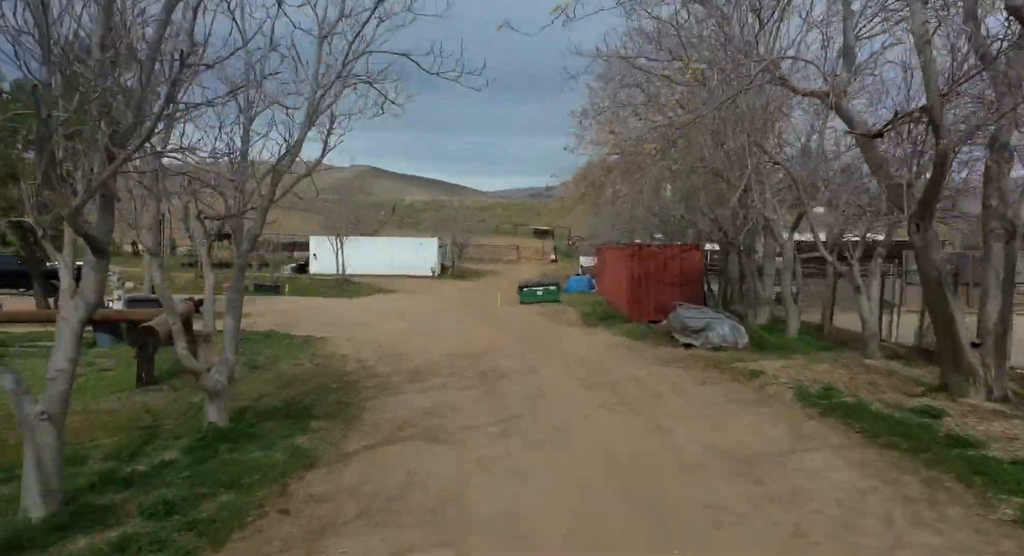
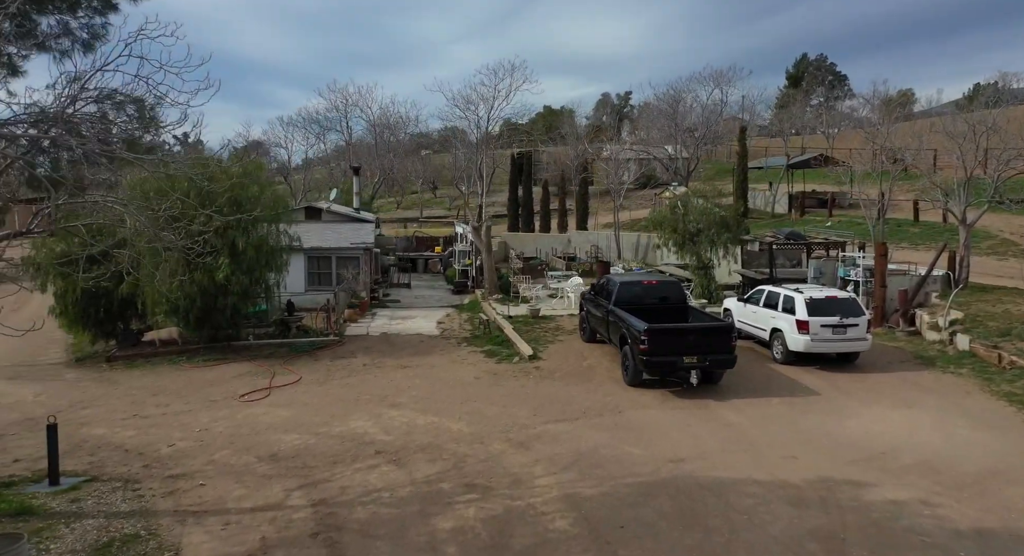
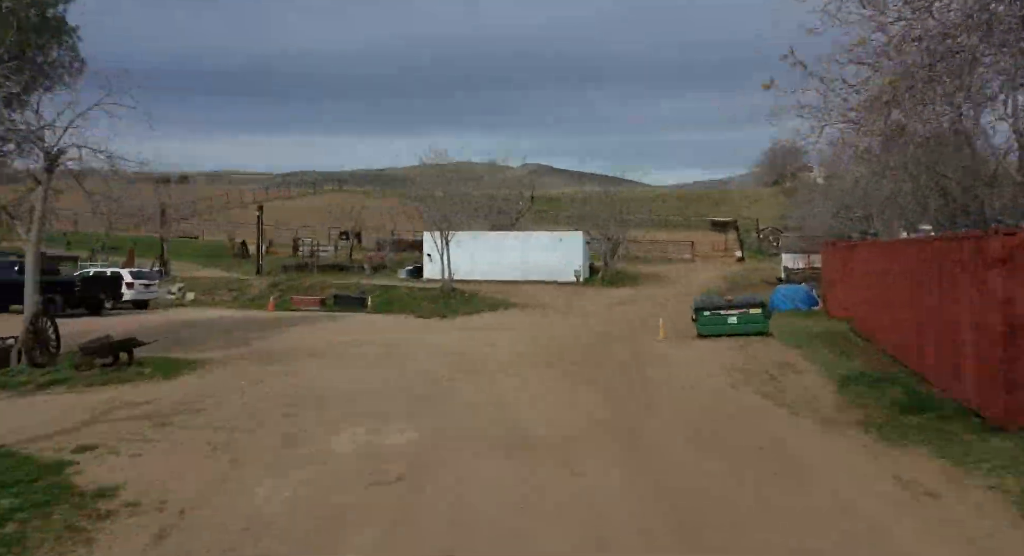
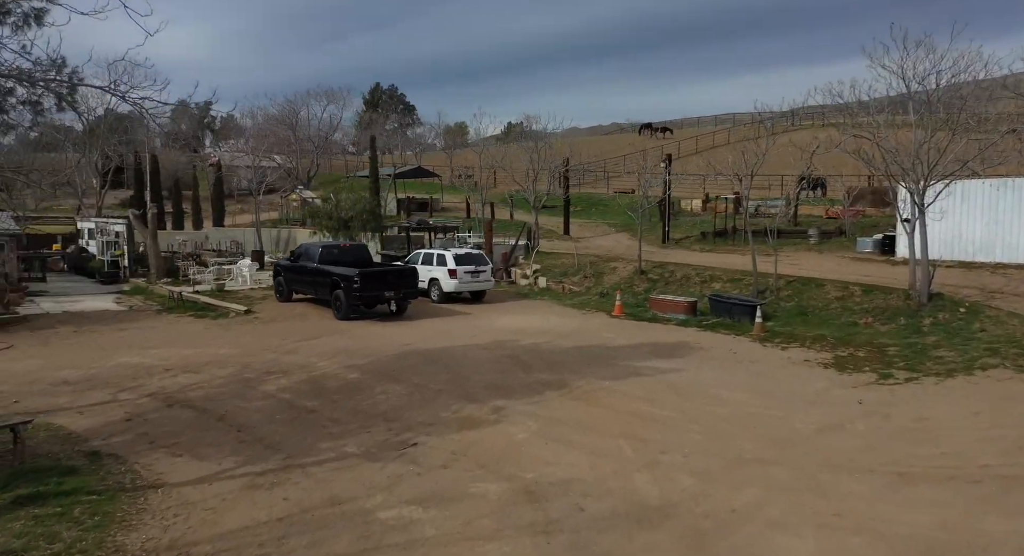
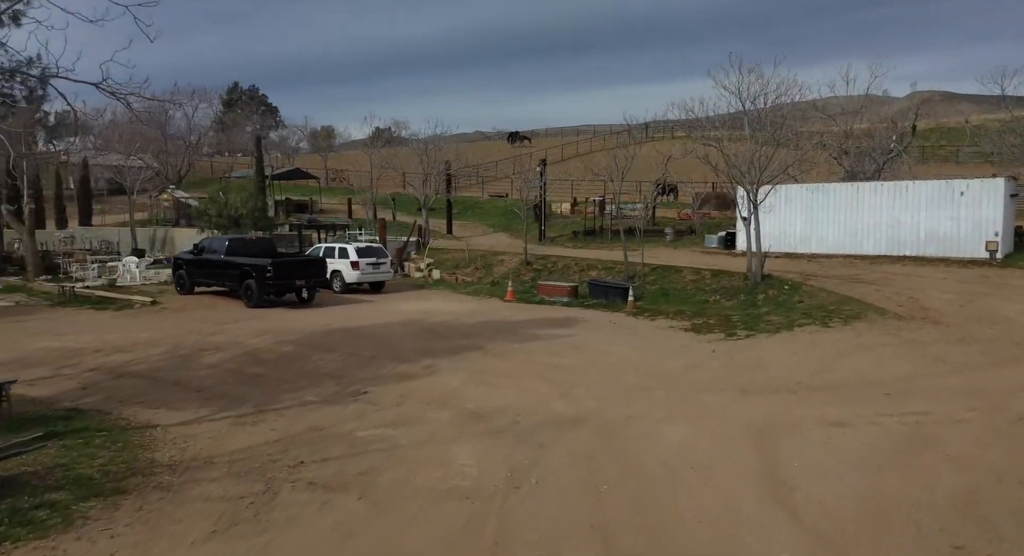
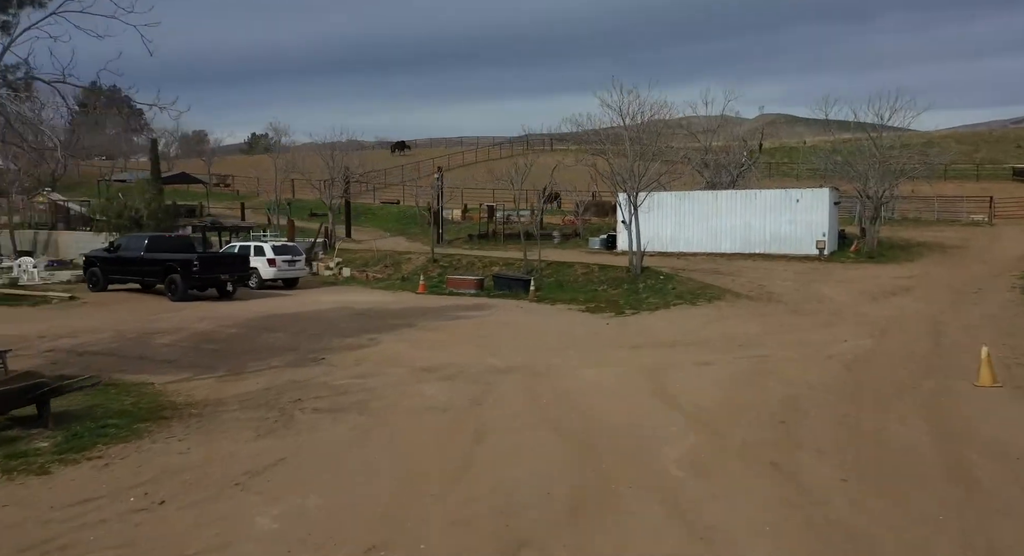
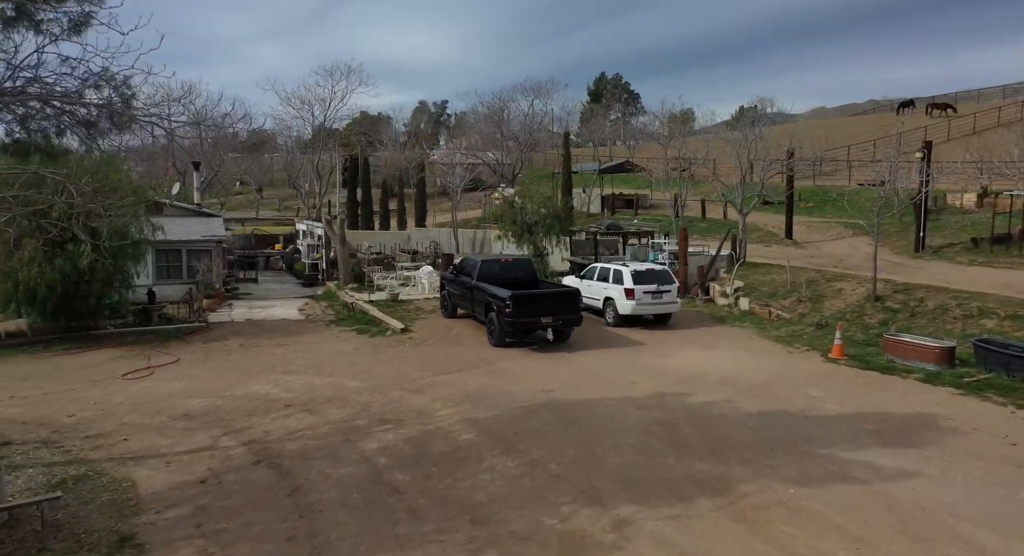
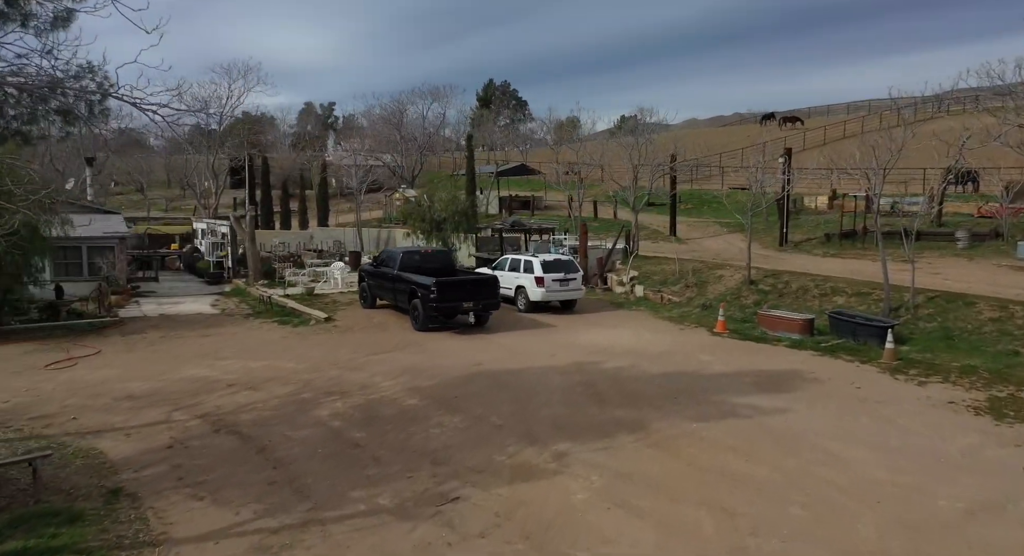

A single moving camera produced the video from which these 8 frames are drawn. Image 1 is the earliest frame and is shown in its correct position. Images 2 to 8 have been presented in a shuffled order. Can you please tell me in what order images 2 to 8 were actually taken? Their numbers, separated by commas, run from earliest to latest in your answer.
3, 6, 5, 4, 8, 7, 2
